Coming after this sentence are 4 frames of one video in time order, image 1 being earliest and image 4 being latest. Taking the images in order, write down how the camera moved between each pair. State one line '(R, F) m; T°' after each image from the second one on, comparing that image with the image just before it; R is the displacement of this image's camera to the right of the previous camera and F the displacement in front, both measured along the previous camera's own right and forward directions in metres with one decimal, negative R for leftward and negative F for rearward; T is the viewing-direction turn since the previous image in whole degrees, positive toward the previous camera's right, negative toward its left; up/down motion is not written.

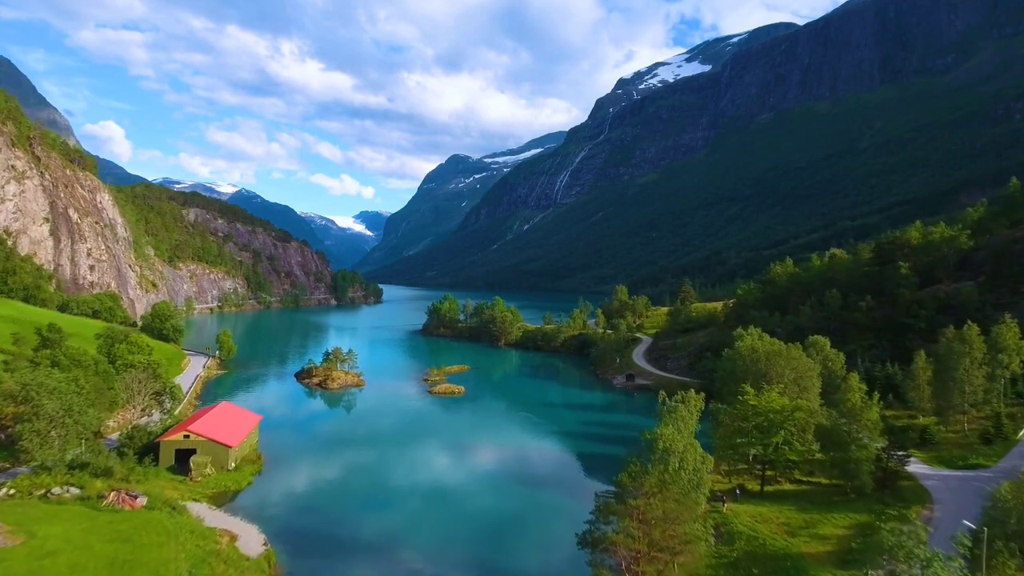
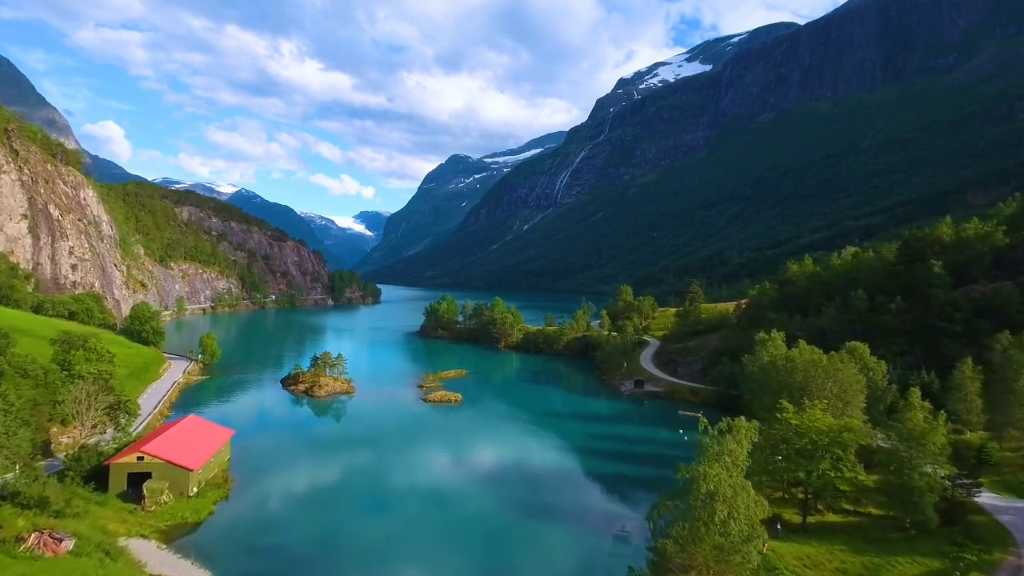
(-0.1, +5.1) m; 0°
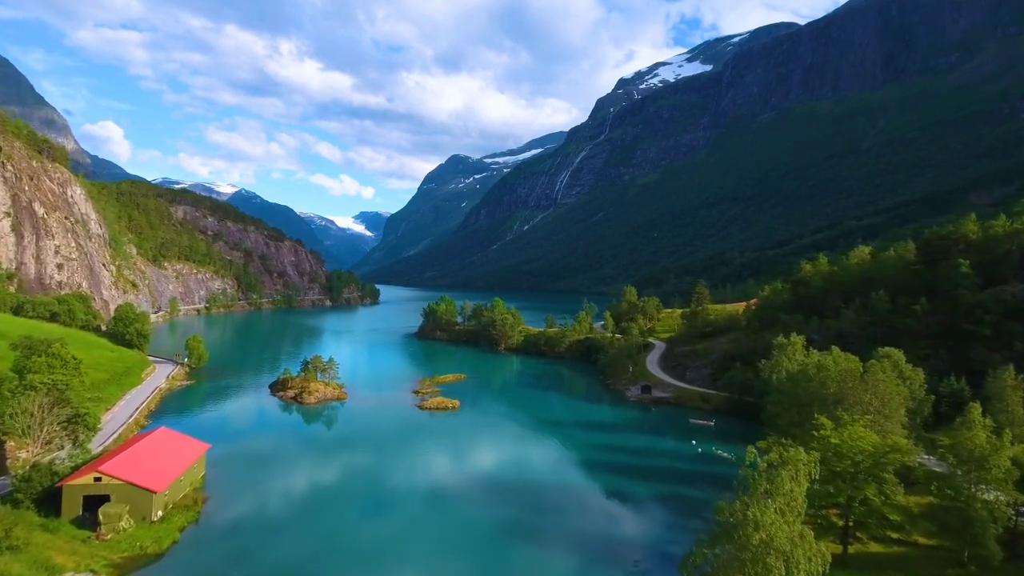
(-0.1, +3.7) m; 0°
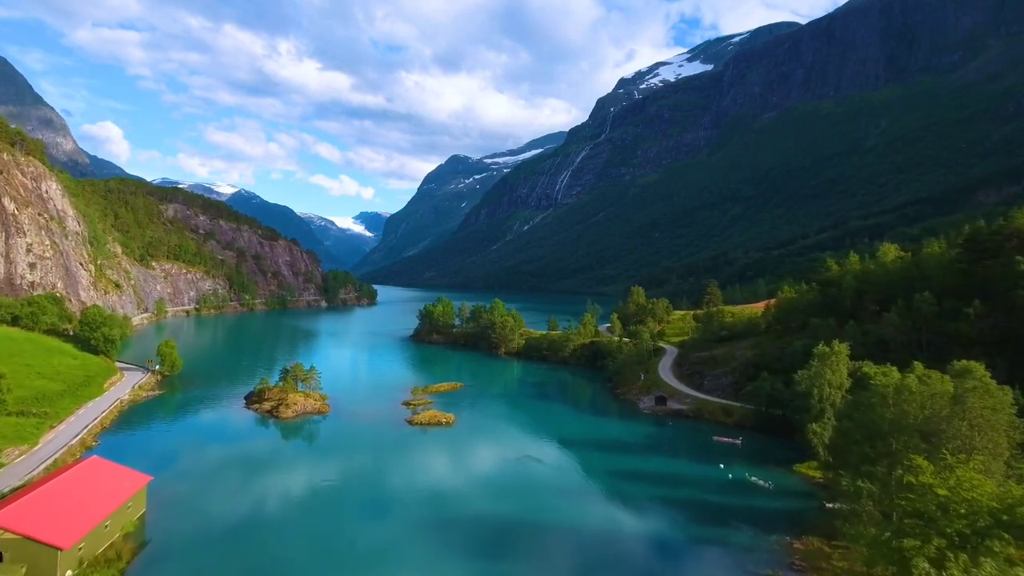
(-0.1, +6.7) m; 0°
